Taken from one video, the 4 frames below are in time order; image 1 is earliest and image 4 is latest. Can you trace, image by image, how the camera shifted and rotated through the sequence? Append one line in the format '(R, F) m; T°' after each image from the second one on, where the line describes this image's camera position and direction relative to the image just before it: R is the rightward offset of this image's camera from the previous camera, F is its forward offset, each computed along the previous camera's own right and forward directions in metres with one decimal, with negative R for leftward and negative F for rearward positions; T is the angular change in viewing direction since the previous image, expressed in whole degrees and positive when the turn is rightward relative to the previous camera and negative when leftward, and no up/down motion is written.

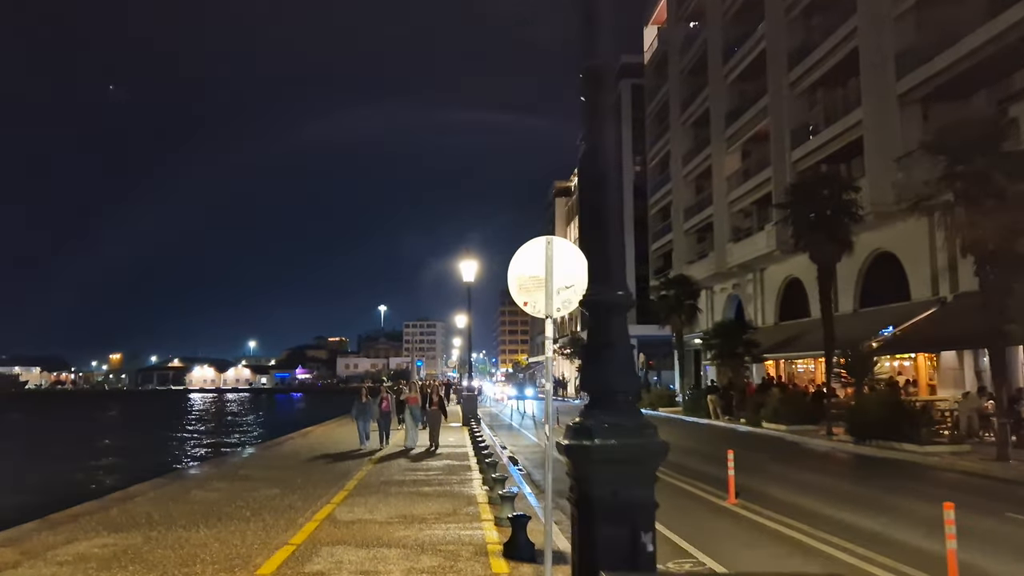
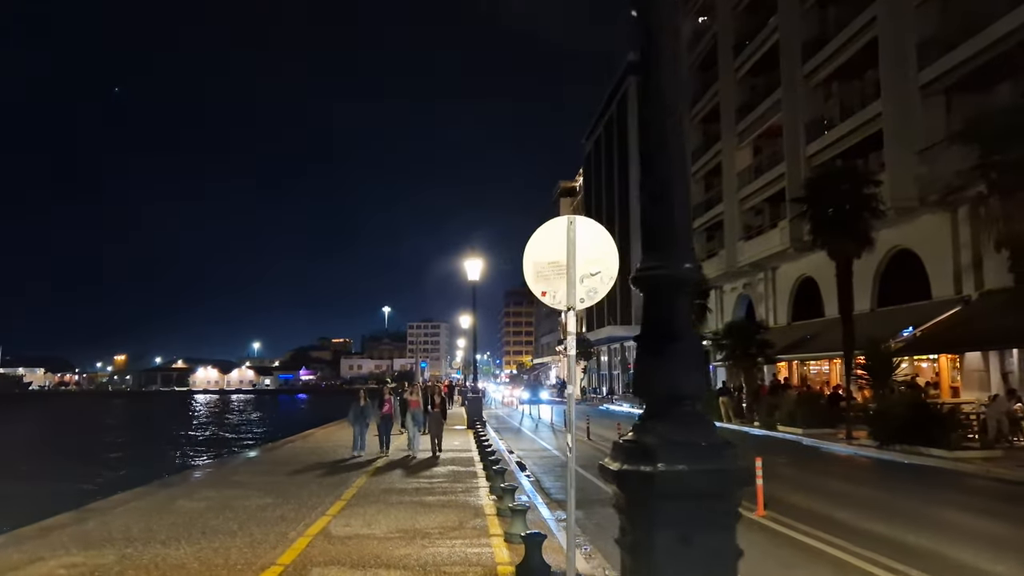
(-0.1, +1.1) m; 0°
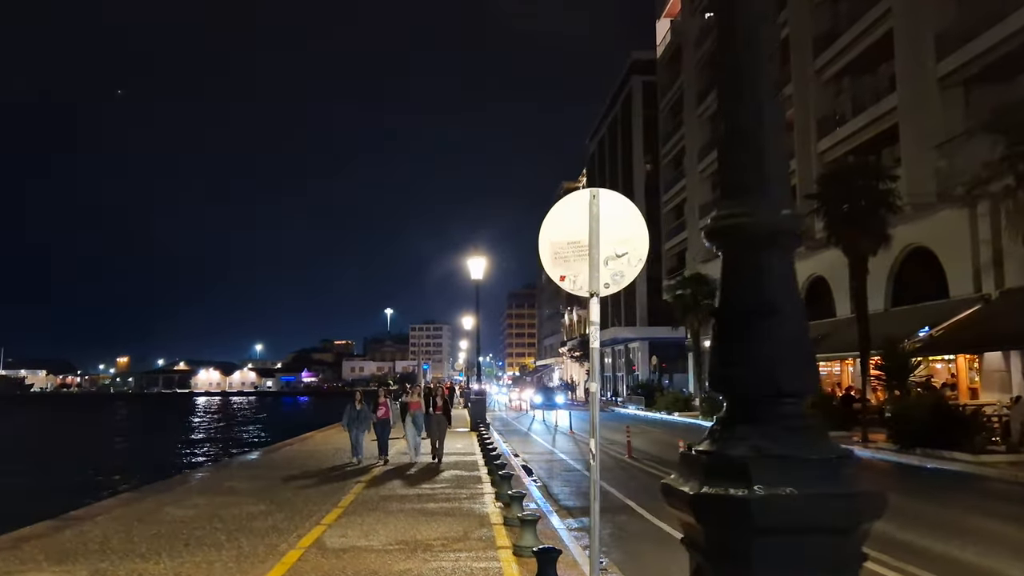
(-0.1, +0.8) m; 0°
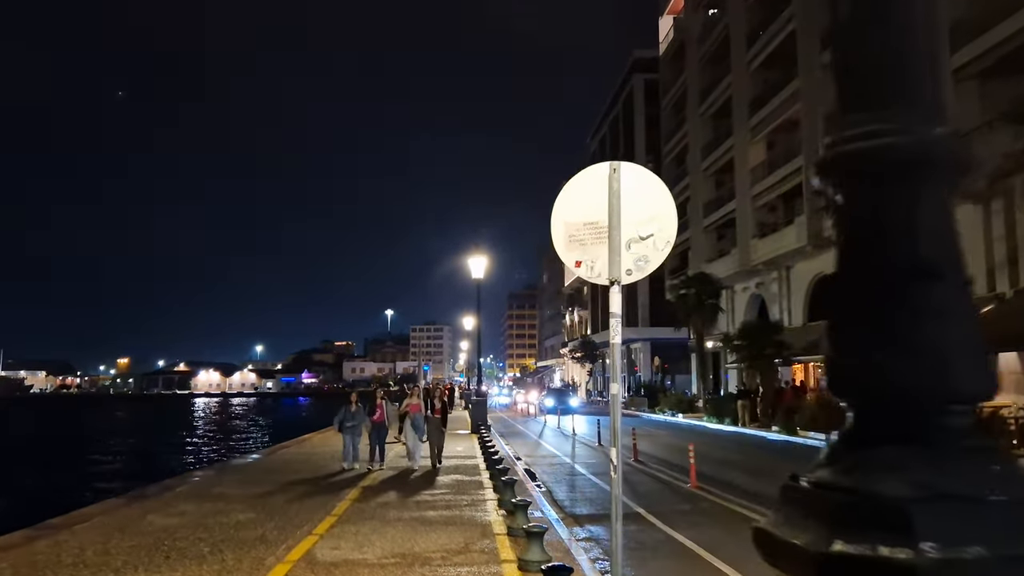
(-0.1, +0.7) m; 0°
